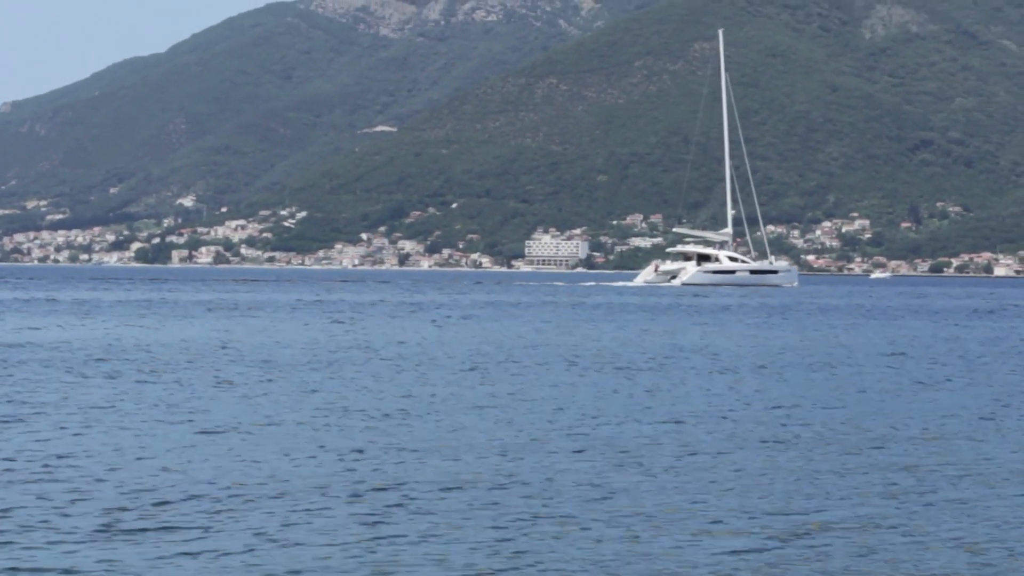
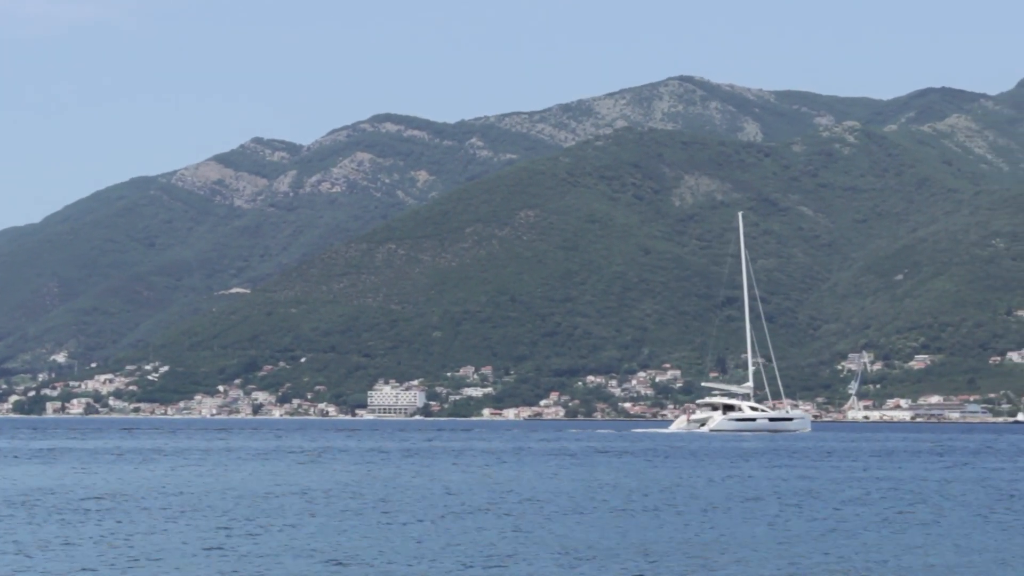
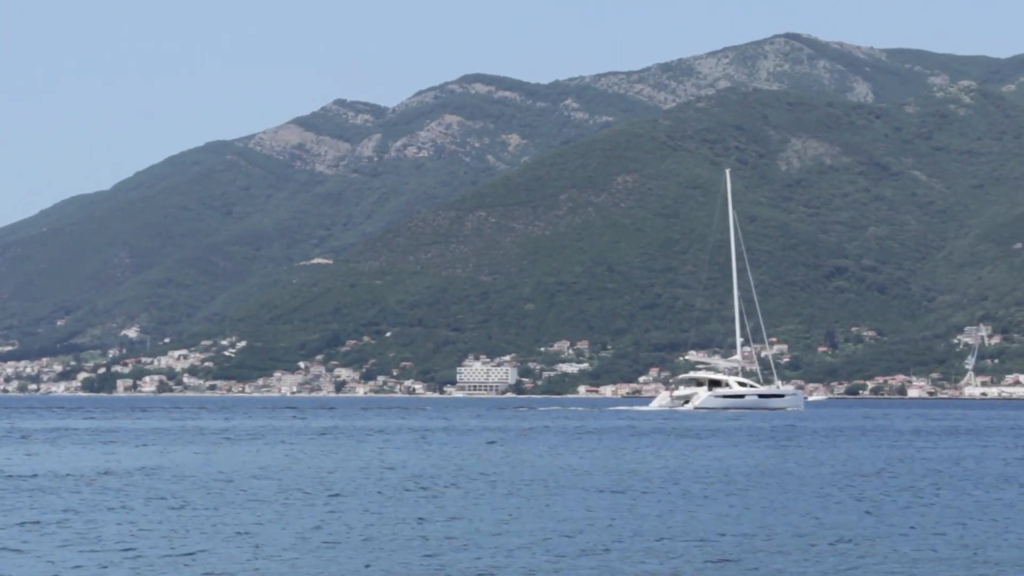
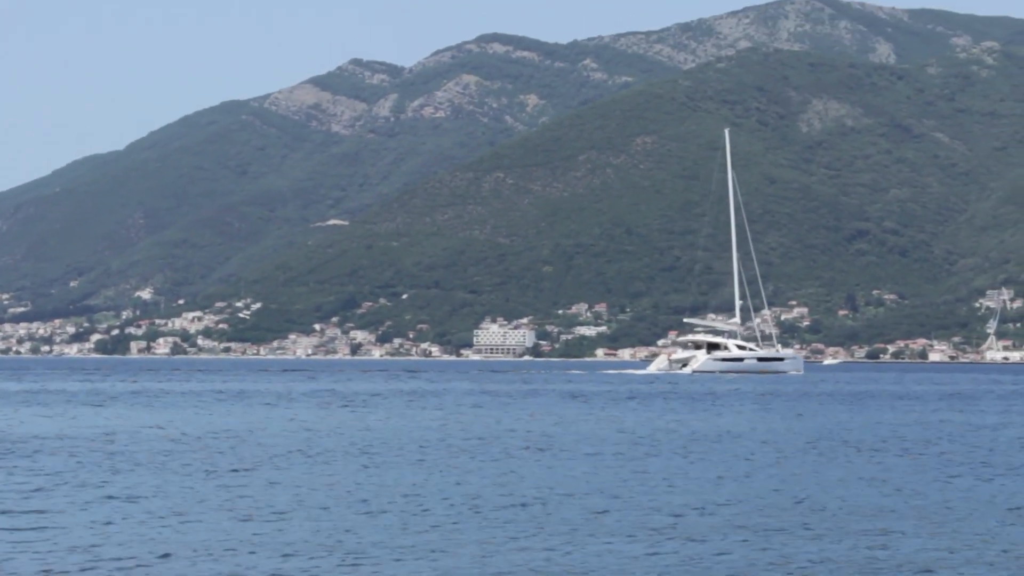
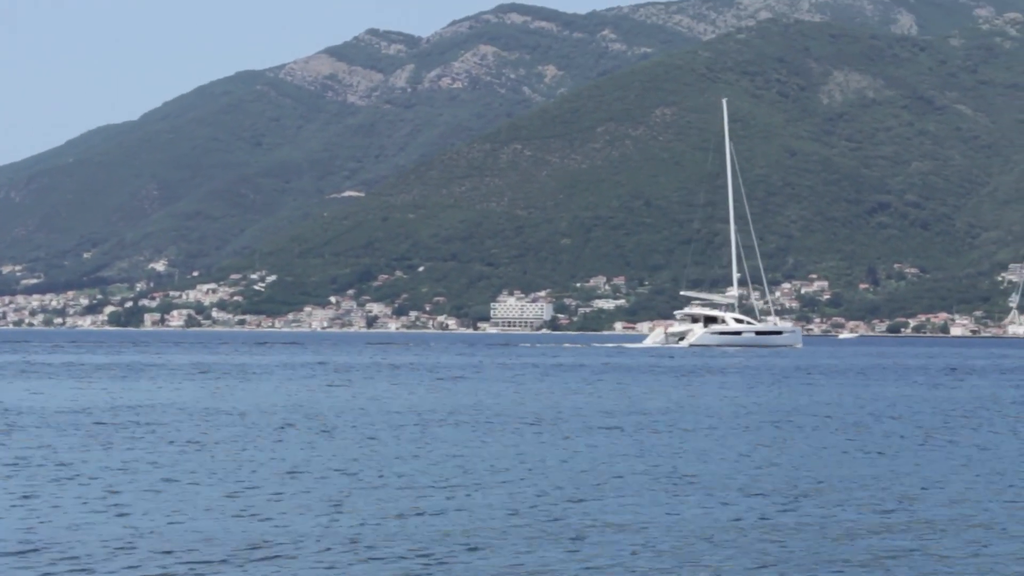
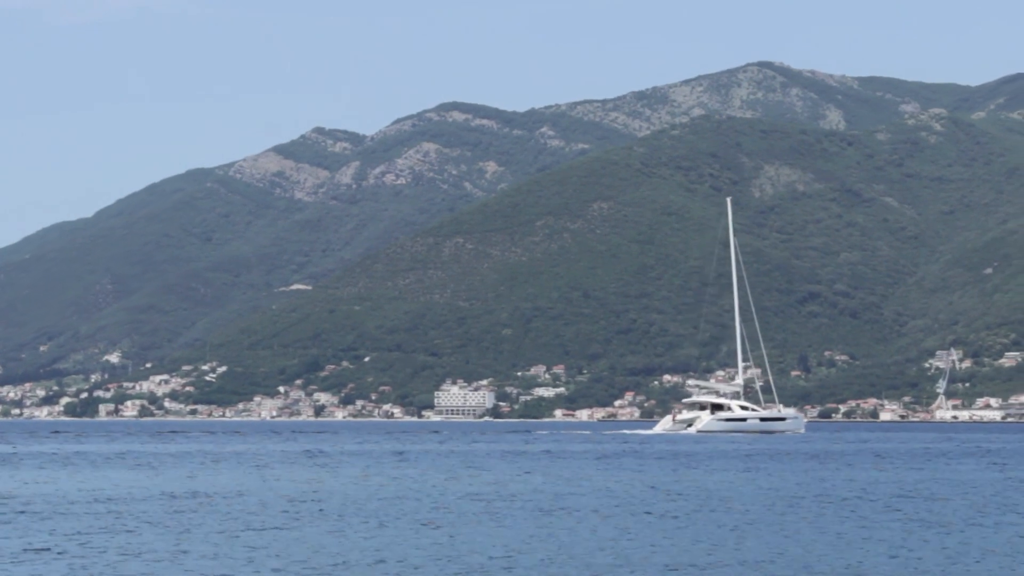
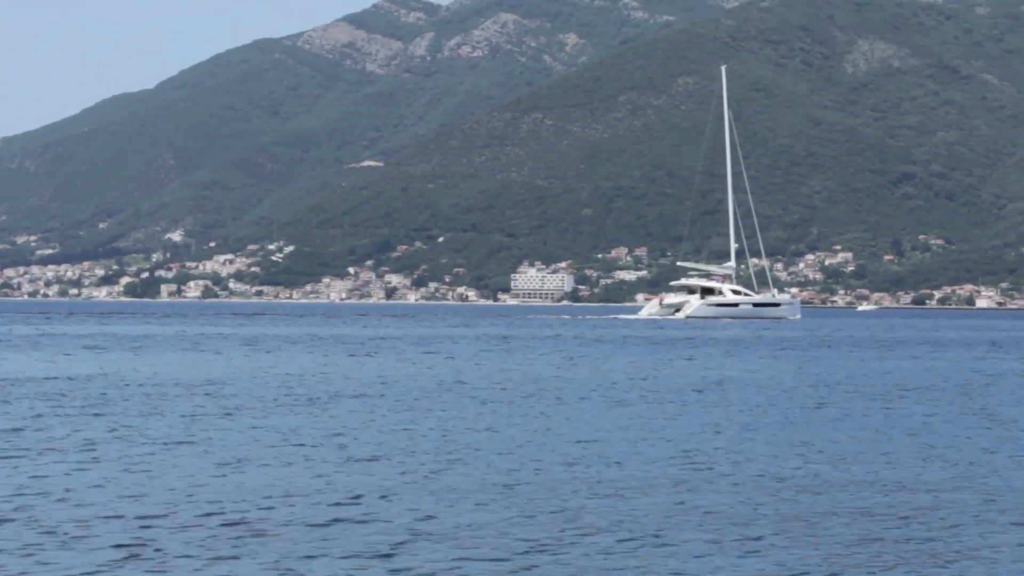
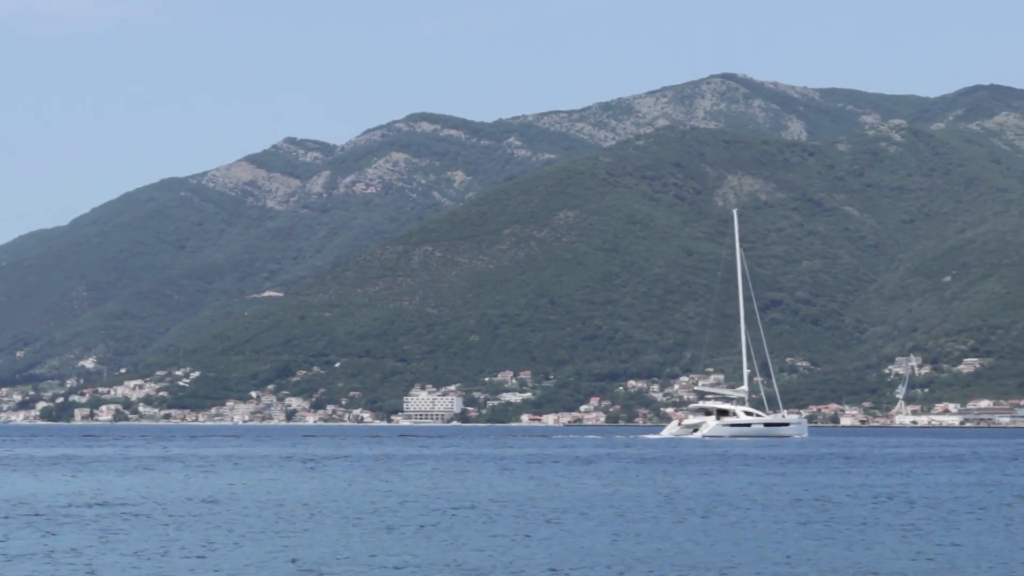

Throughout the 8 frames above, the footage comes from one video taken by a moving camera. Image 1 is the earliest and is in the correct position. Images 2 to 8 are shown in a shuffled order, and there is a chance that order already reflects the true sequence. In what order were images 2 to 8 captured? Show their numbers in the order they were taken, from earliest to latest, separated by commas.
7, 5, 4, 3, 6, 8, 2
